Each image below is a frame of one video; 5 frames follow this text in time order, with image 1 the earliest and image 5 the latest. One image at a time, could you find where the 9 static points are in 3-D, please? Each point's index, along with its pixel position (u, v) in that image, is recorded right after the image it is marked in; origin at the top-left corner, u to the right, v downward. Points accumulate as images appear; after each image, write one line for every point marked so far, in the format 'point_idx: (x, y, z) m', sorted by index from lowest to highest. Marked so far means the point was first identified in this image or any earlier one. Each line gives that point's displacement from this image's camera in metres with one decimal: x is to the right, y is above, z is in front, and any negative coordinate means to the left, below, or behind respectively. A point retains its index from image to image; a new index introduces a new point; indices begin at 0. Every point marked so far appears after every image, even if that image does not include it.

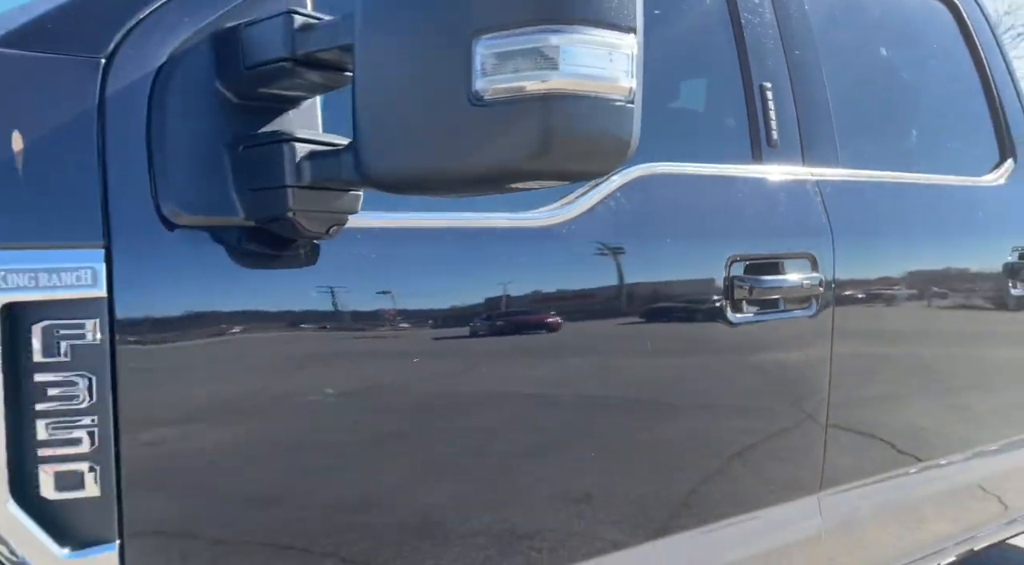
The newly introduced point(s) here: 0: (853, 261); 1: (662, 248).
0: (+0.7, 0.0, +2.0) m
1: (+0.3, +0.1, +1.6) m
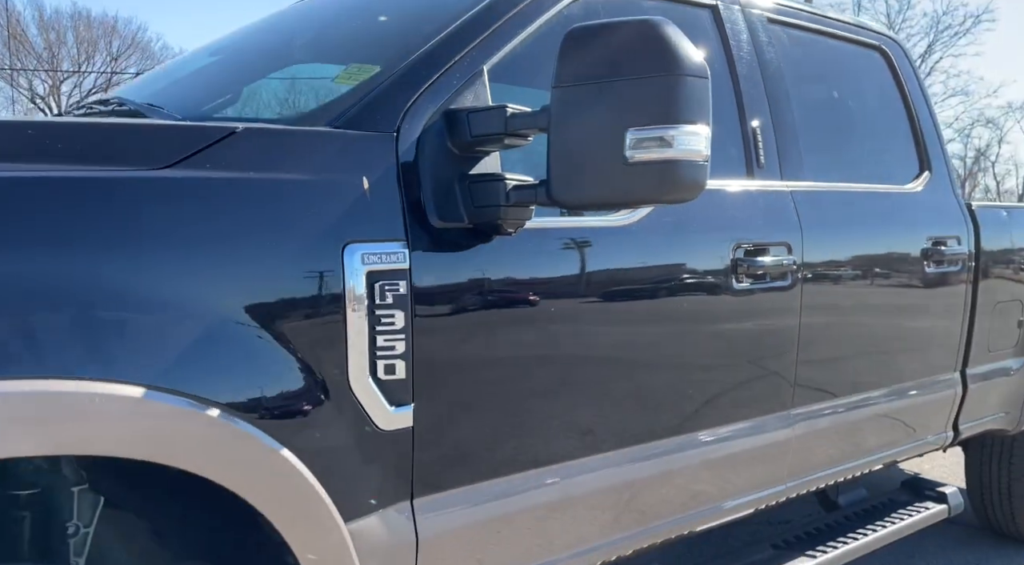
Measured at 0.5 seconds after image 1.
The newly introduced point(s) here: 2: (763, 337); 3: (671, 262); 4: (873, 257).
0: (+0.9, +0.1, +2.8) m
1: (+0.5, +0.1, +2.4) m
2: (+0.7, -0.1, +2.6) m
3: (+0.4, +0.1, +2.3) m
4: (+1.1, +0.1, +3.0) m
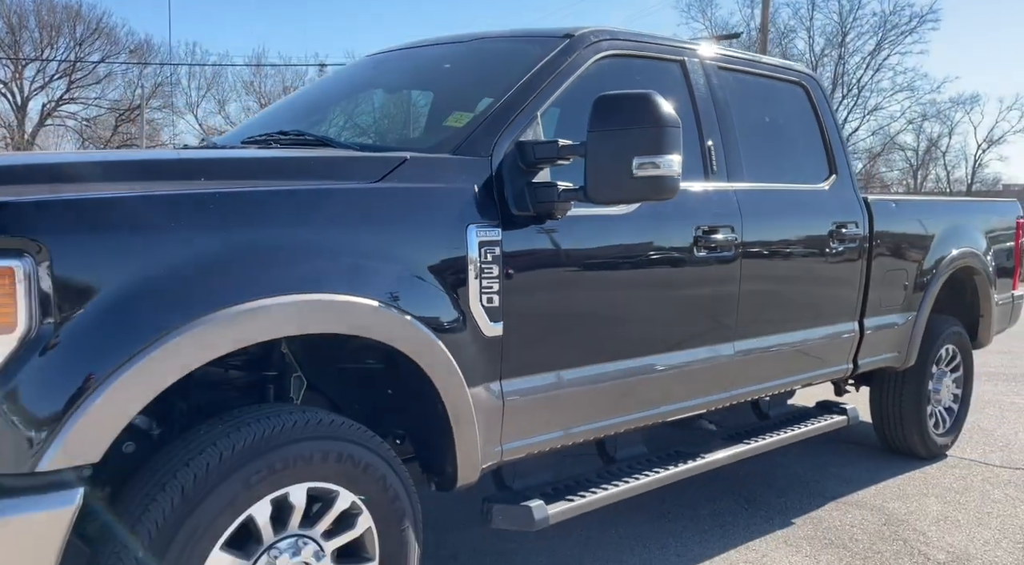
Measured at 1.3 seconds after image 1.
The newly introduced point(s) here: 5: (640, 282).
0: (+1.0, +0.2, +4.0) m
1: (+0.6, +0.2, +3.6) m
2: (+0.8, 0.0, +3.8) m
3: (+0.6, +0.2, +3.6) m
4: (+1.3, +0.2, +4.2) m
5: (+0.5, 0.0, +3.5) m
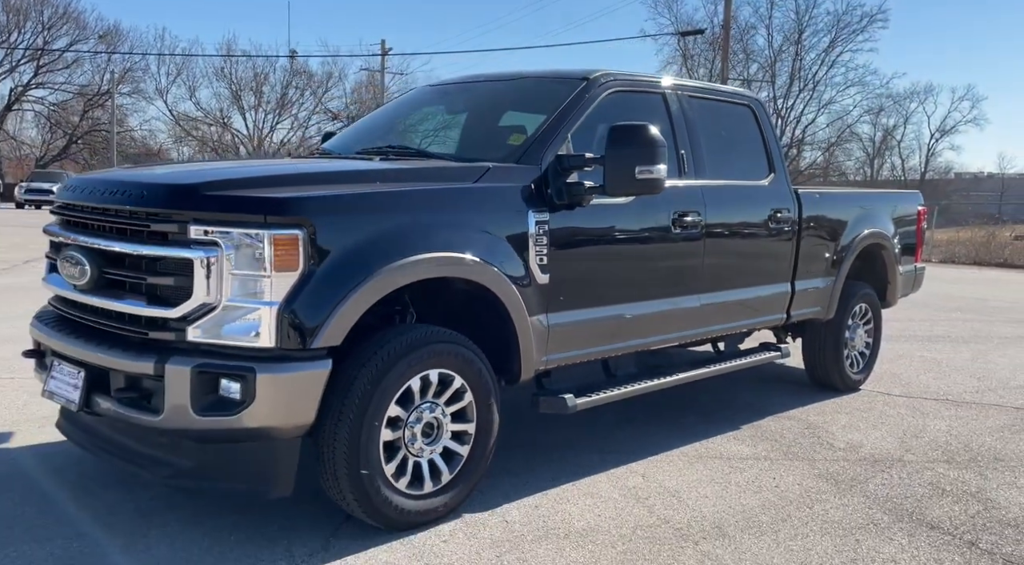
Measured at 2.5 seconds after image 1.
0: (+1.2, +0.4, +5.6) m
1: (+0.8, +0.4, +5.2) m
2: (+1.0, +0.2, +5.4) m
3: (+0.7, +0.3, +5.1) m
4: (+1.4, +0.4, +5.8) m
5: (+0.7, +0.2, +5.1) m
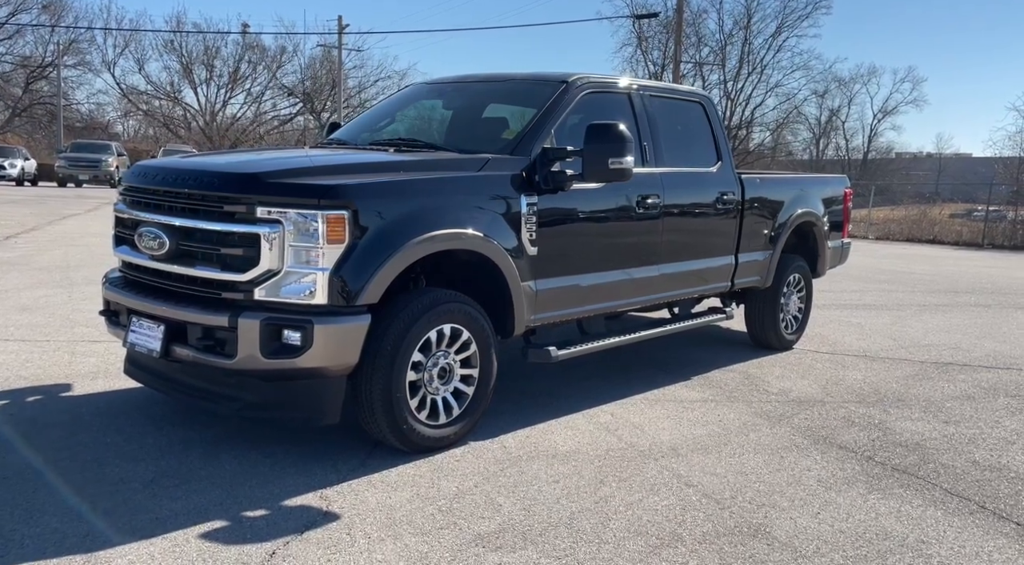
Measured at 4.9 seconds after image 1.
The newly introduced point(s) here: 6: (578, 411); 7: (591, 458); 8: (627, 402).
0: (+1.1, +0.6, +6.6) m
1: (+0.7, +0.6, +6.2) m
2: (+0.9, +0.3, +6.4) m
3: (+0.7, +0.5, +6.1) m
4: (+1.3, +0.6, +6.8) m
5: (+0.6, +0.4, +6.1) m
6: (+0.4, -0.8, +5.8) m
7: (+0.4, -0.9, +4.9) m
8: (+0.7, -0.8, +6.0) m
